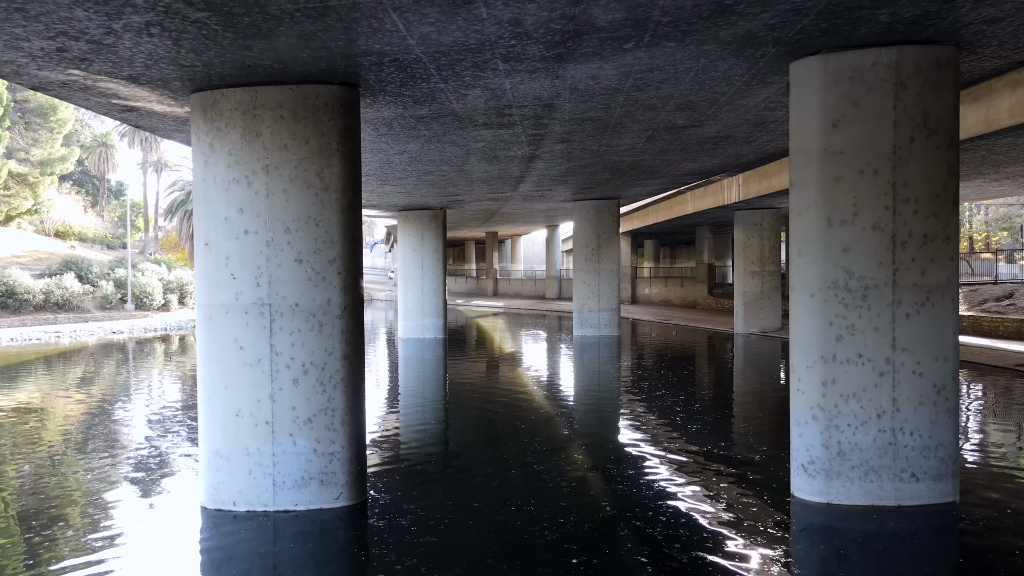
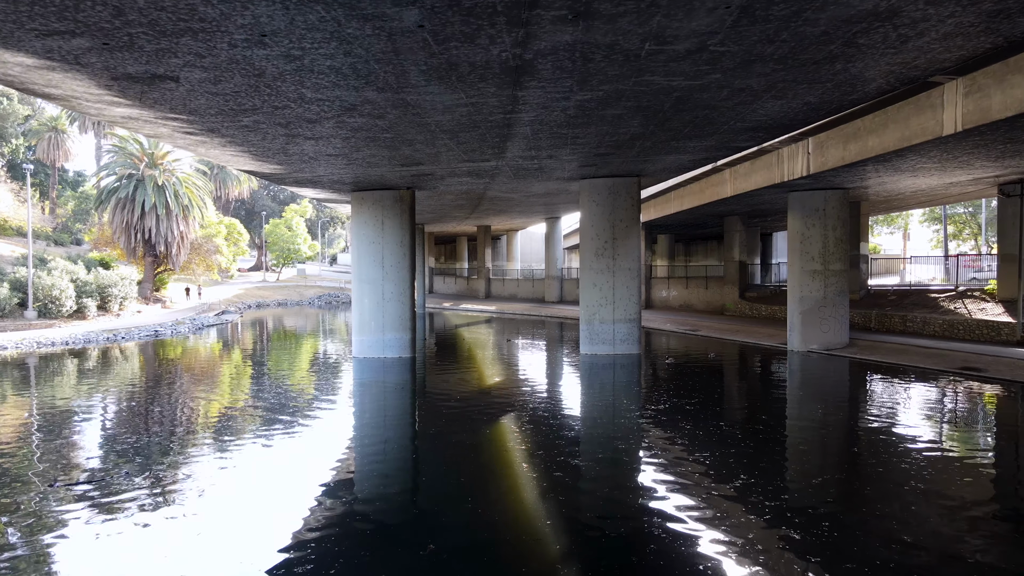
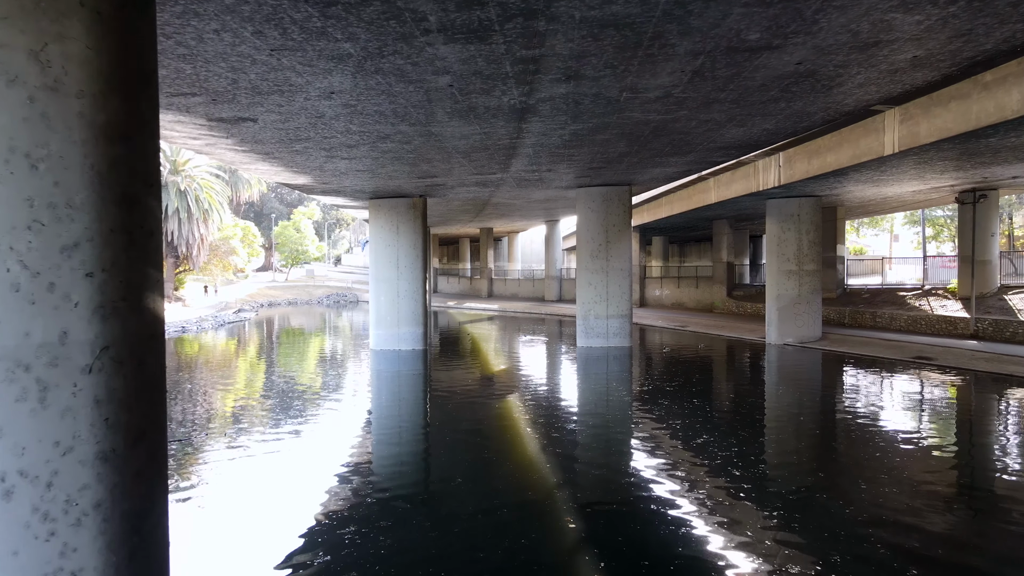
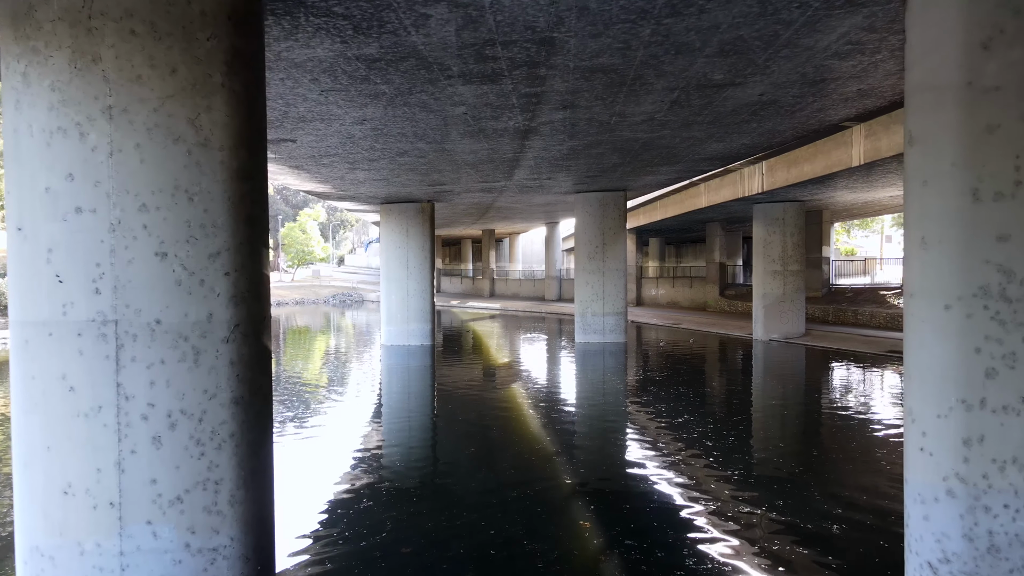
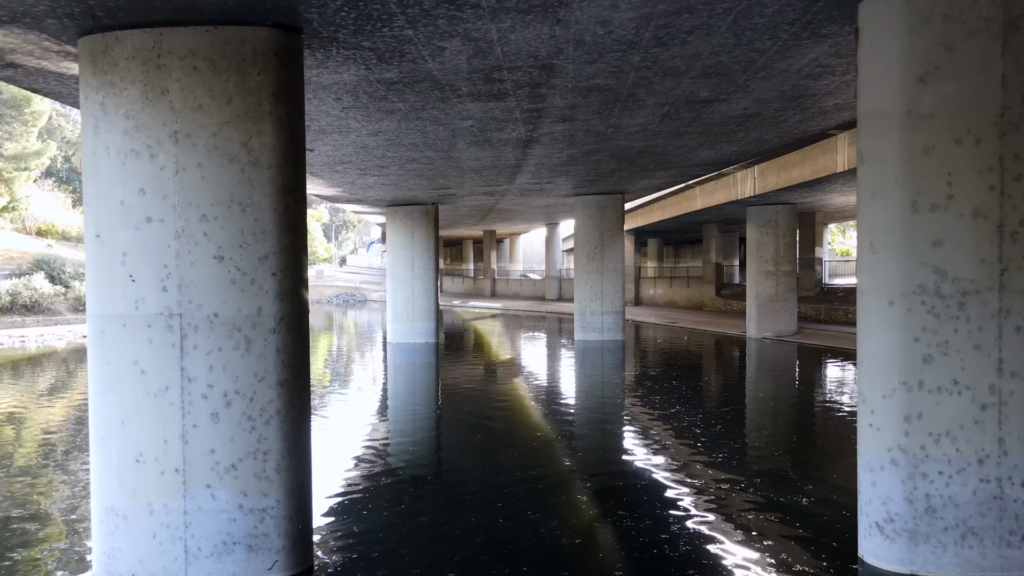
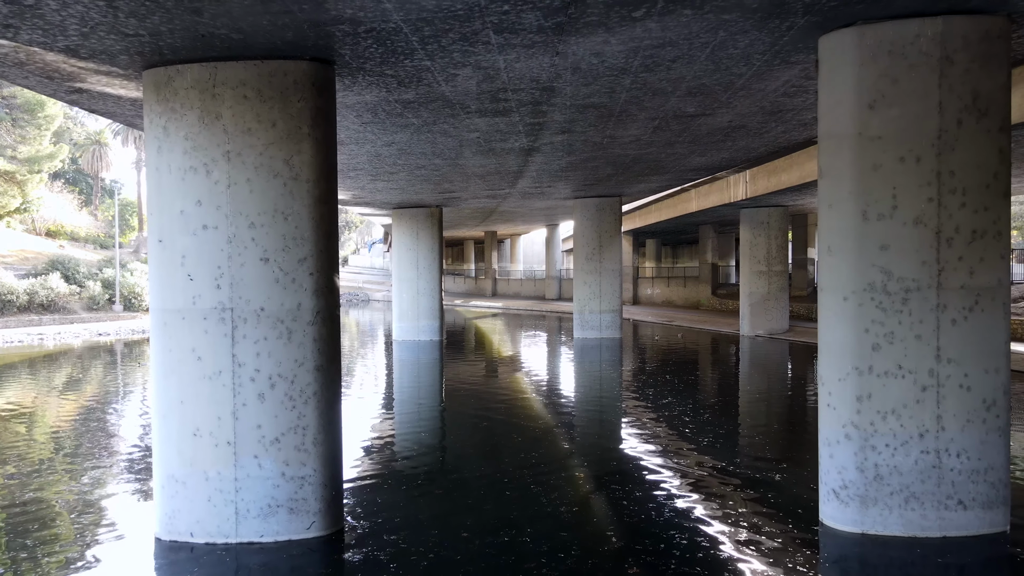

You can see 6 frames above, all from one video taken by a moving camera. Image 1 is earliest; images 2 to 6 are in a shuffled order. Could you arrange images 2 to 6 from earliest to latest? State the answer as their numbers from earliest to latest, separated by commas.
6, 5, 4, 3, 2
